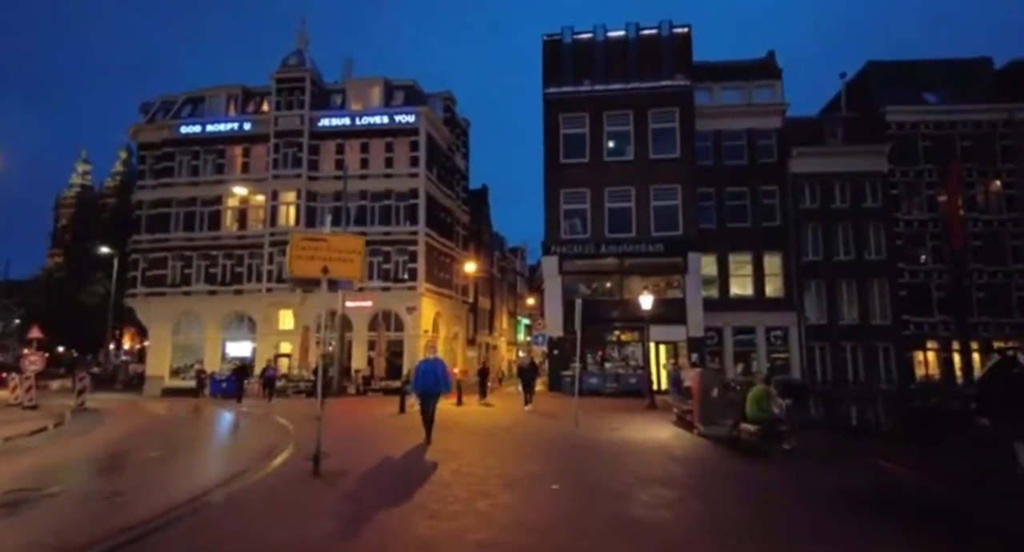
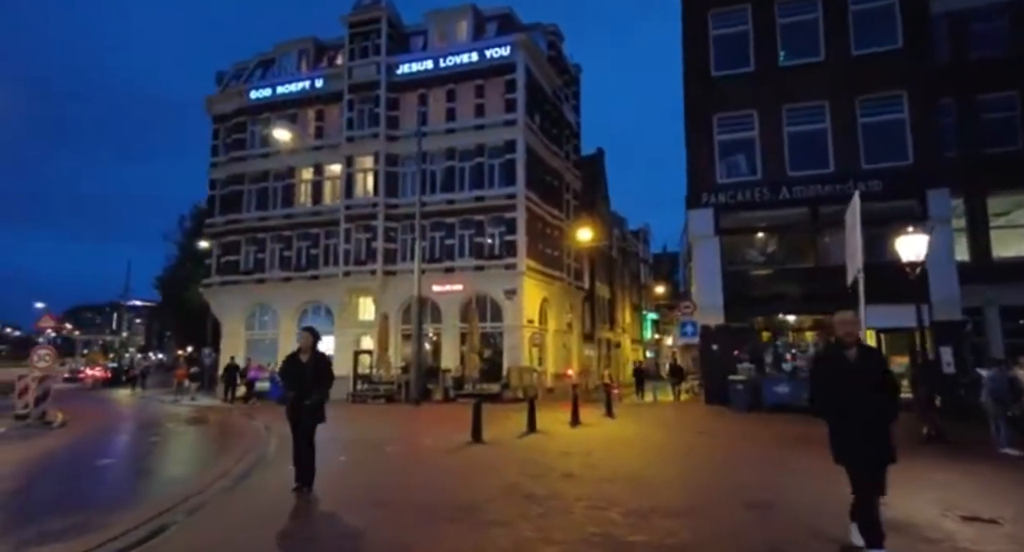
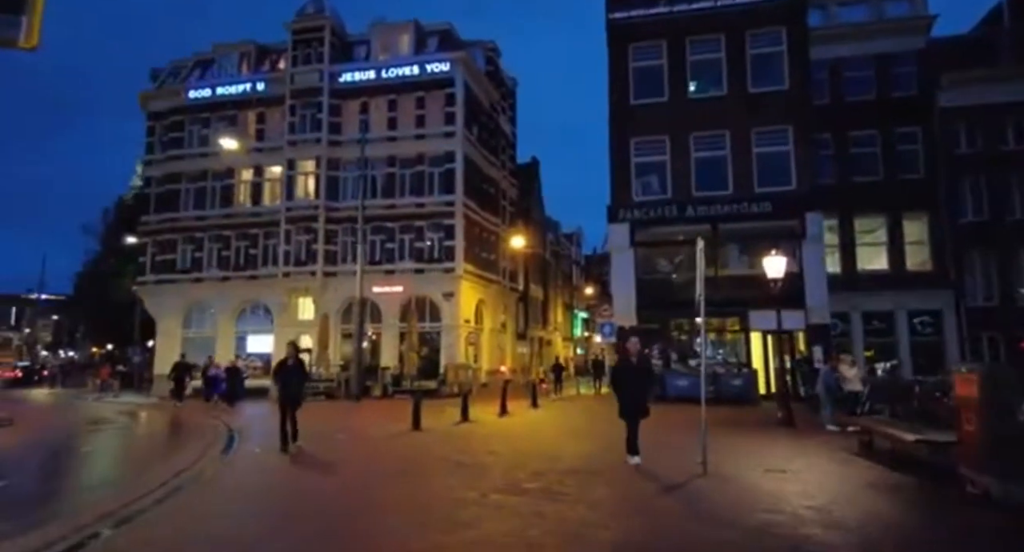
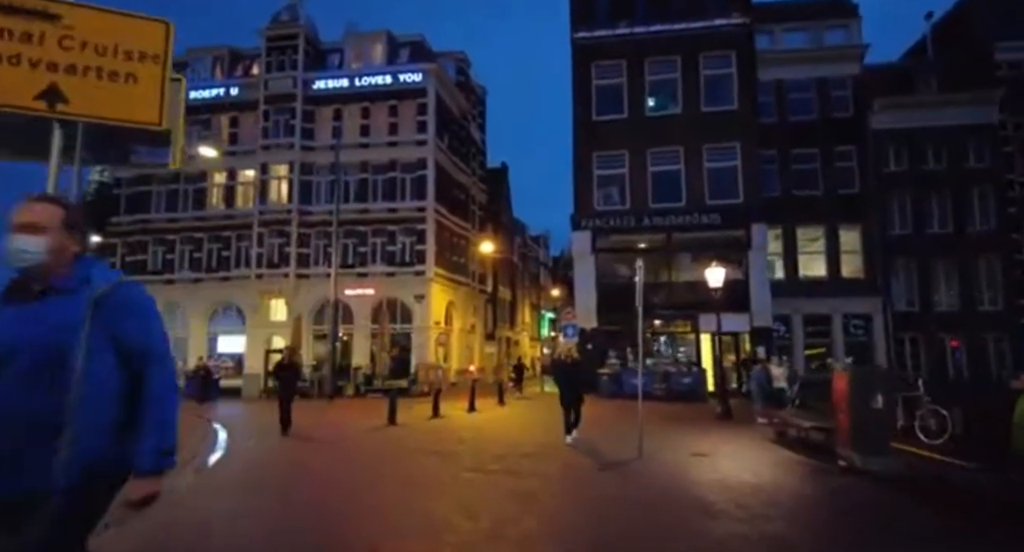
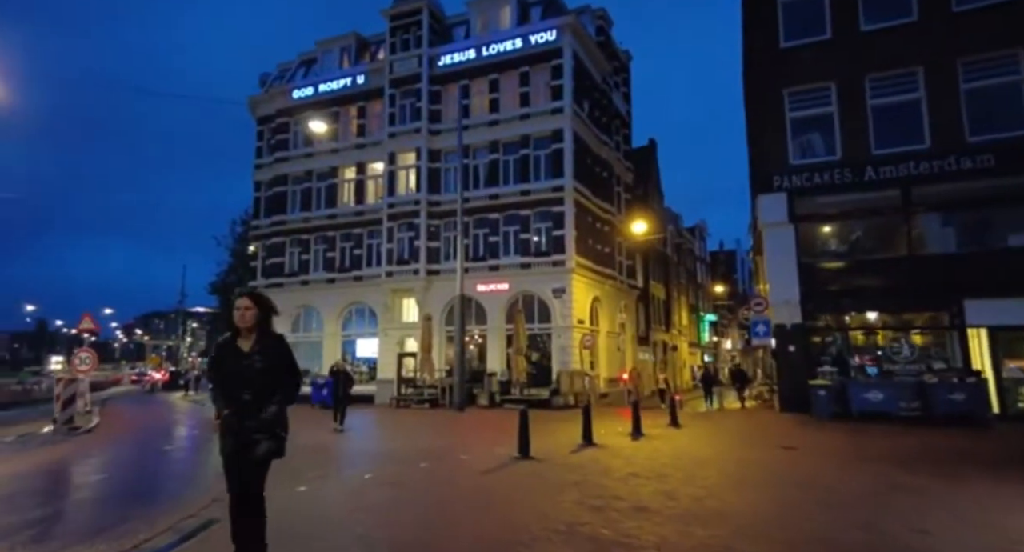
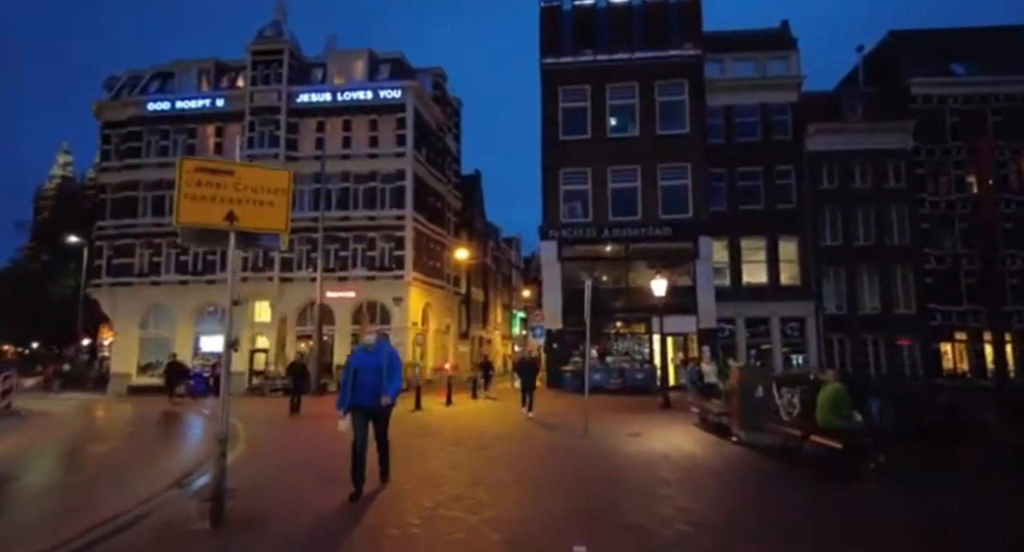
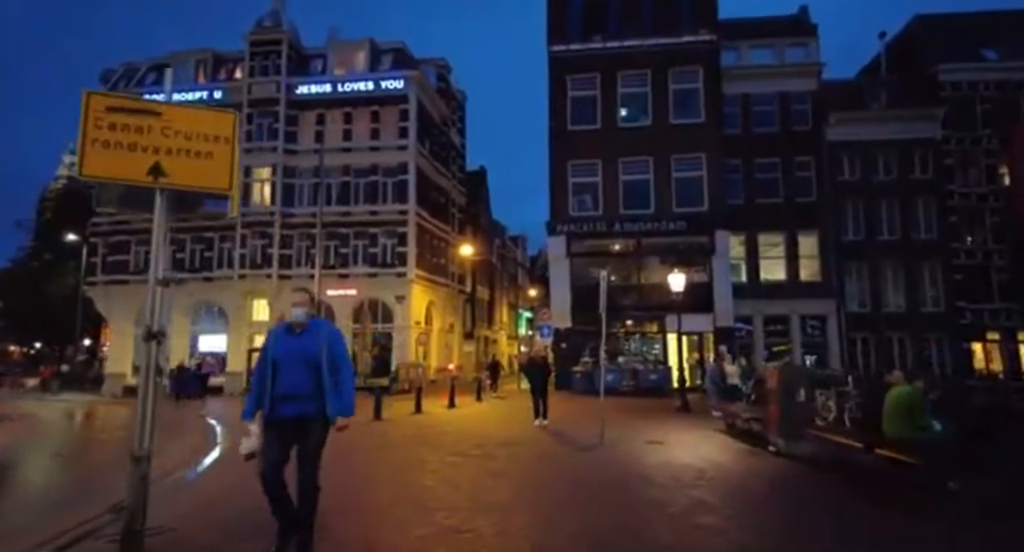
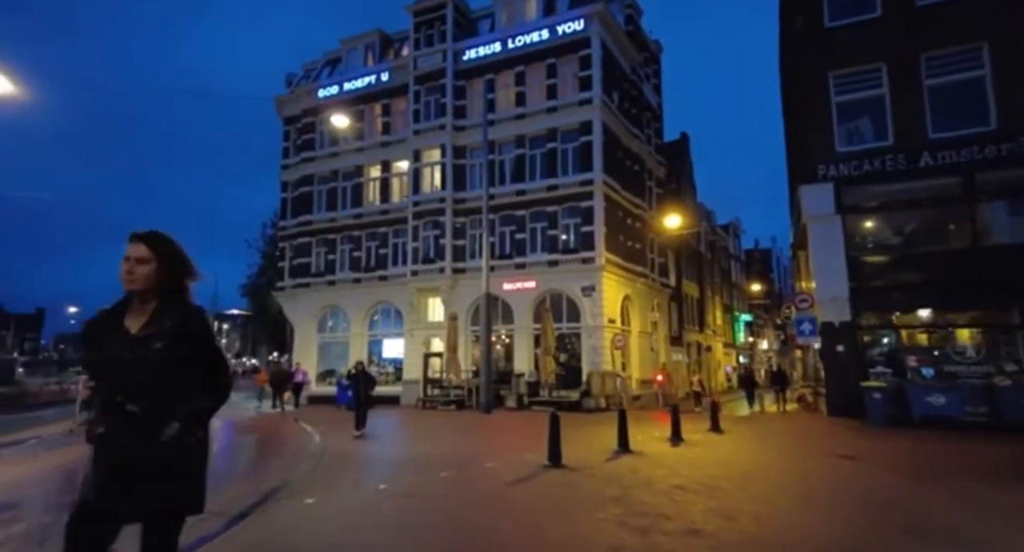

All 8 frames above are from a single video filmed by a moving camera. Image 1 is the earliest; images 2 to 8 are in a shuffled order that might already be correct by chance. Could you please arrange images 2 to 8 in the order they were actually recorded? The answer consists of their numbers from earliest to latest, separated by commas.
6, 7, 4, 3, 2, 5, 8
